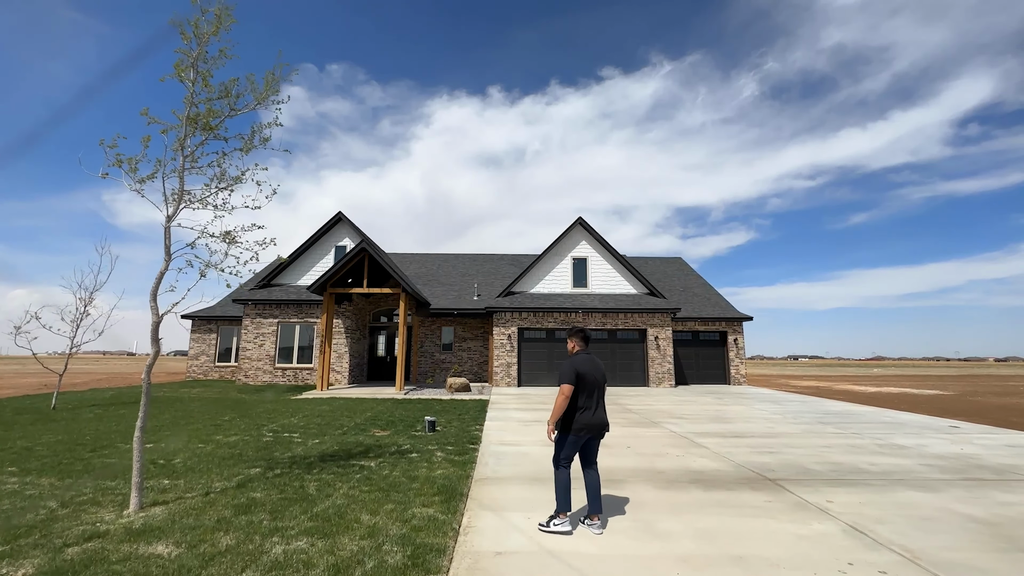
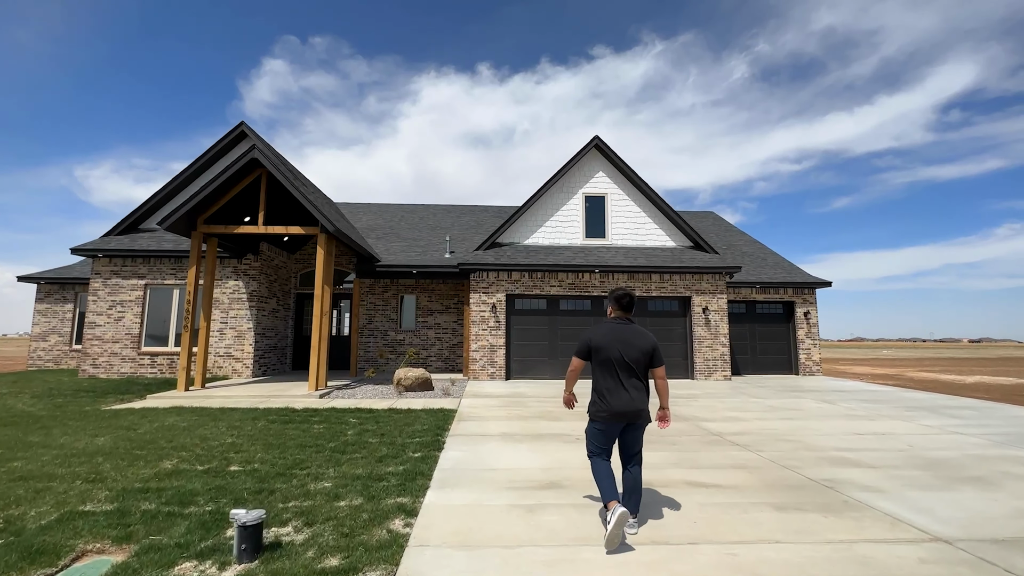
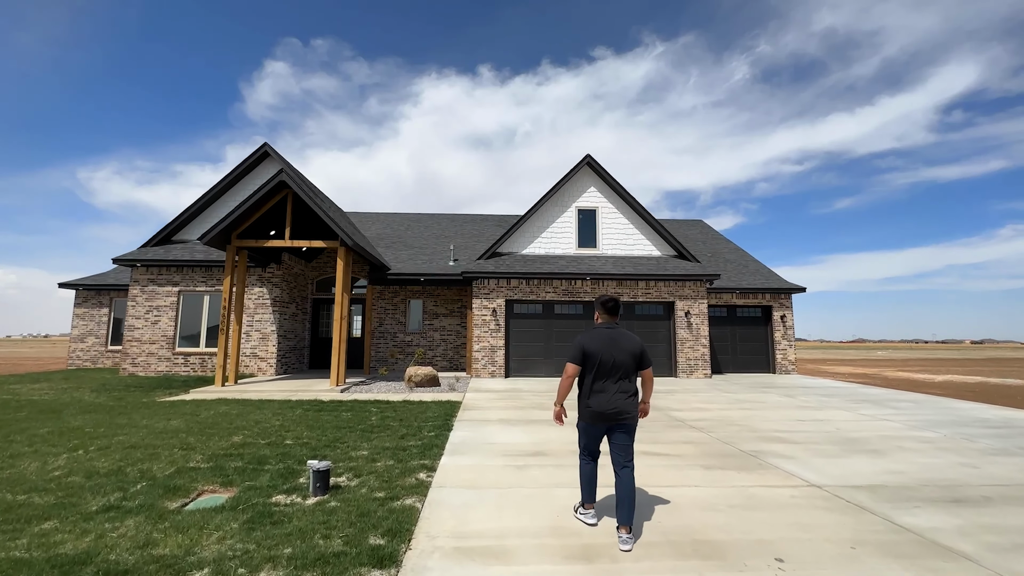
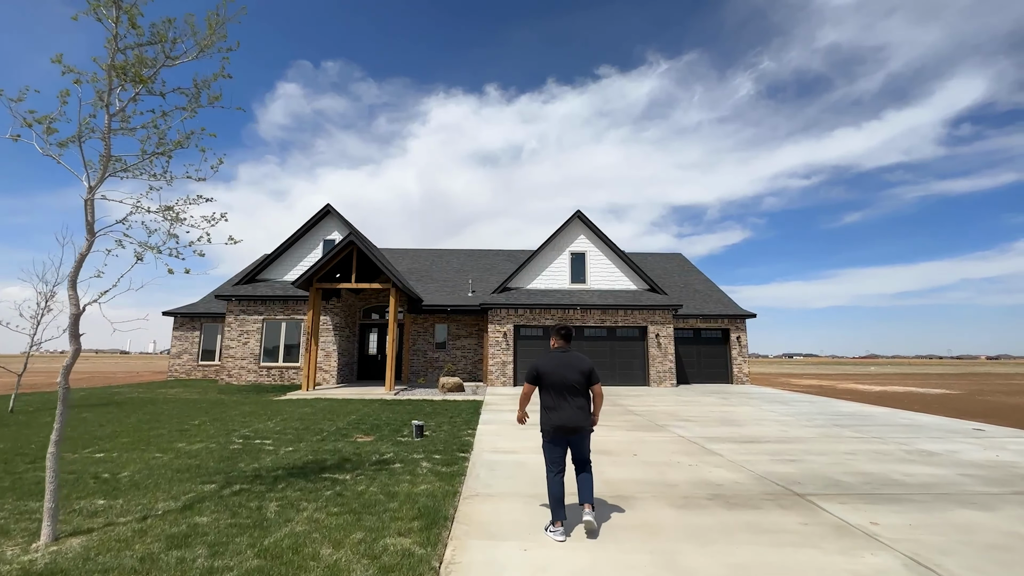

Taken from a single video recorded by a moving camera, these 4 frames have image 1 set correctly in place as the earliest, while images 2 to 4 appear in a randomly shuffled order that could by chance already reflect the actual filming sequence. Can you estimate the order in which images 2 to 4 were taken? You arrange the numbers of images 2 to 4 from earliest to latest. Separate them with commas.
4, 3, 2
